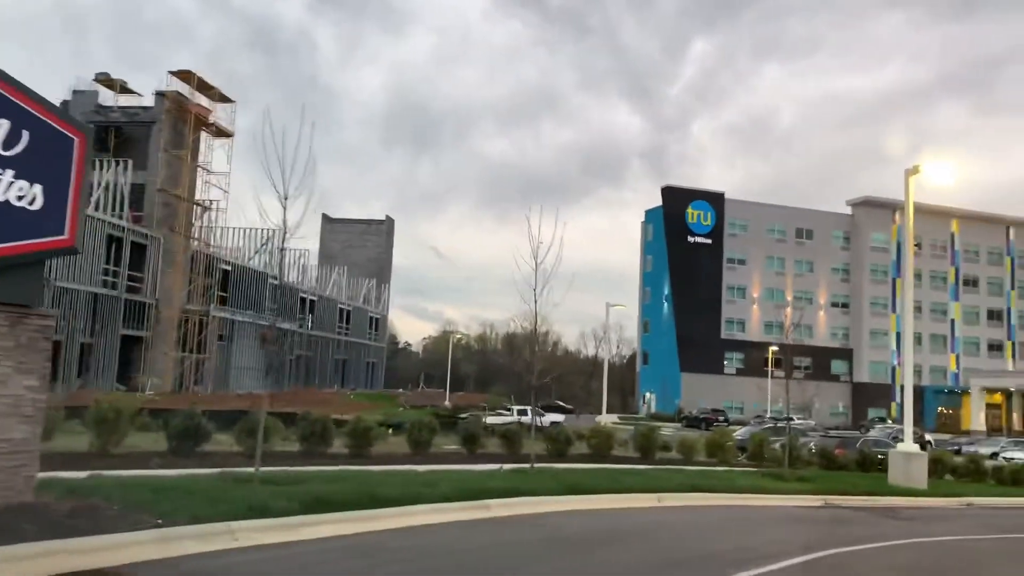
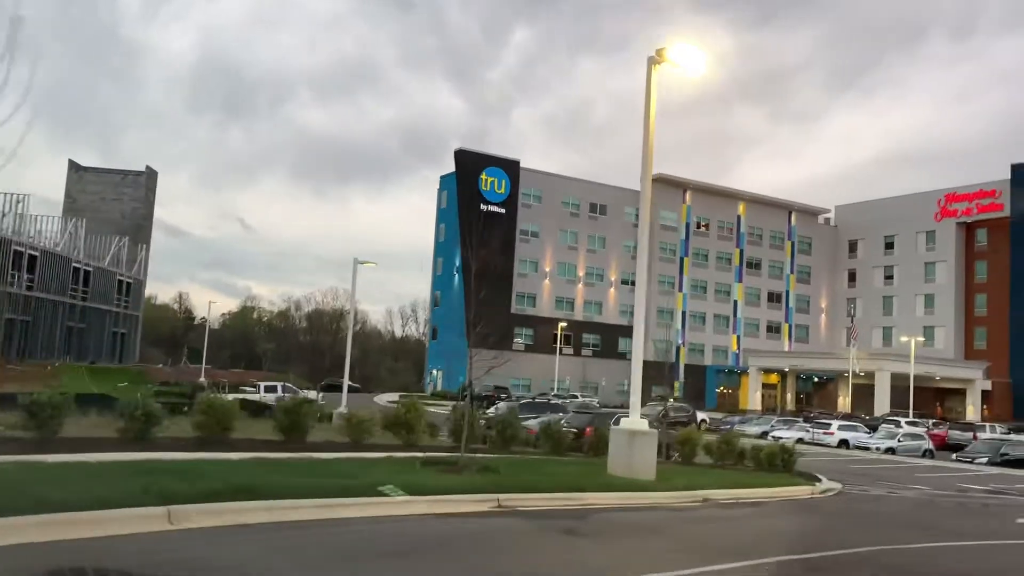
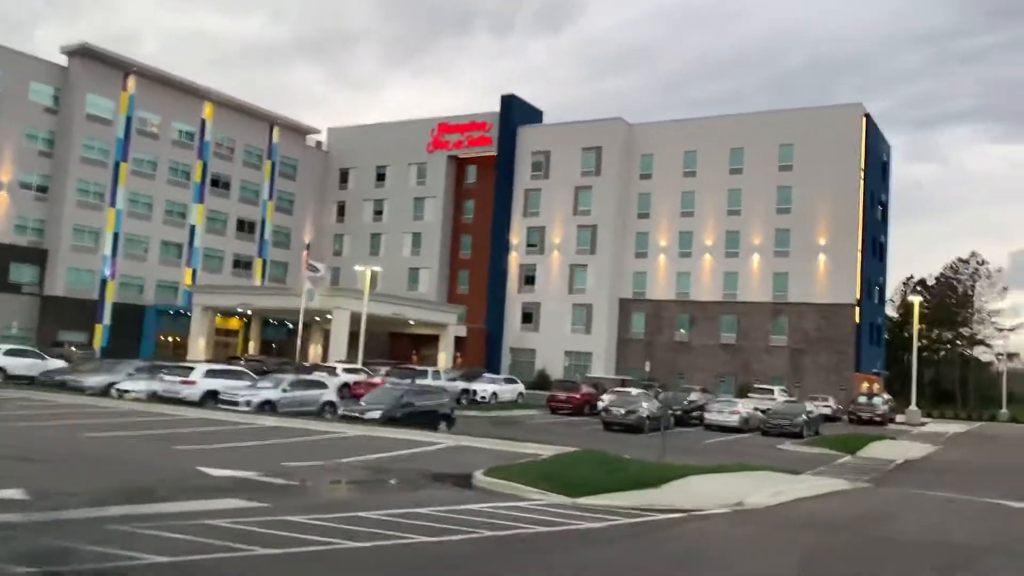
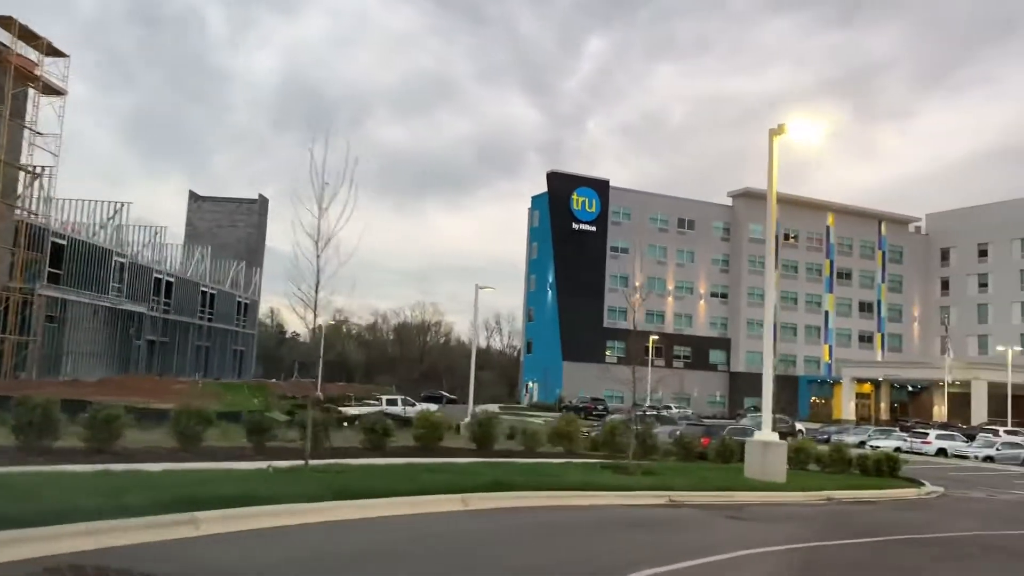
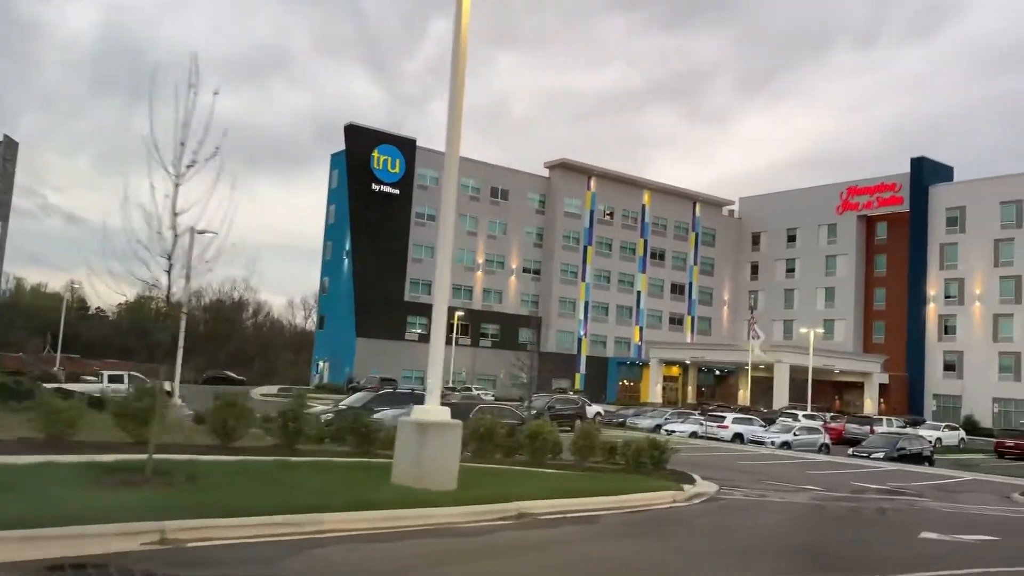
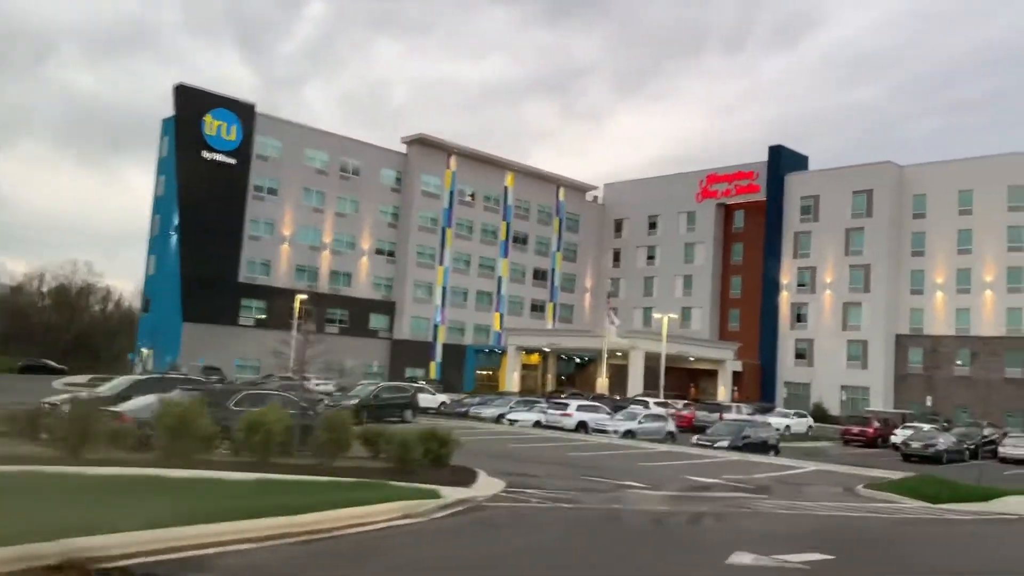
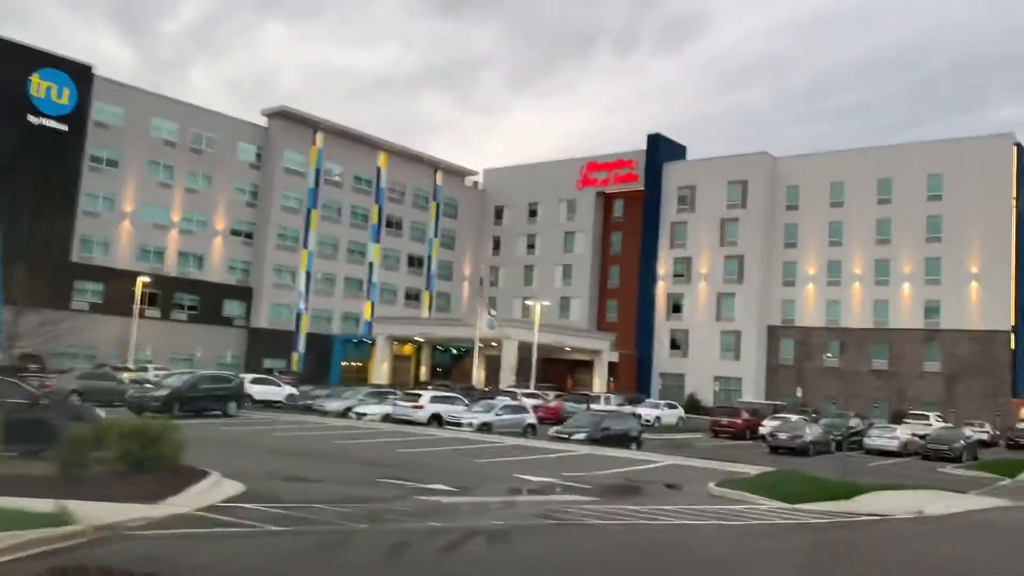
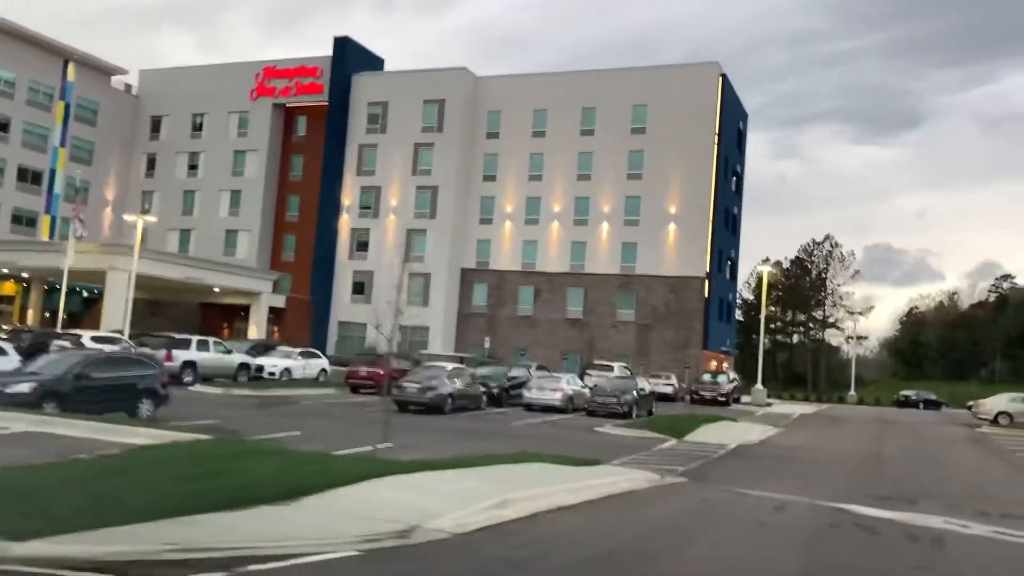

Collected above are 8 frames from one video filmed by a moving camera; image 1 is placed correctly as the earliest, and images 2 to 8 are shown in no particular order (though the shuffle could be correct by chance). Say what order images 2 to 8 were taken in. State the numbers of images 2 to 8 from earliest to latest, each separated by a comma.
4, 2, 5, 6, 7, 3, 8
